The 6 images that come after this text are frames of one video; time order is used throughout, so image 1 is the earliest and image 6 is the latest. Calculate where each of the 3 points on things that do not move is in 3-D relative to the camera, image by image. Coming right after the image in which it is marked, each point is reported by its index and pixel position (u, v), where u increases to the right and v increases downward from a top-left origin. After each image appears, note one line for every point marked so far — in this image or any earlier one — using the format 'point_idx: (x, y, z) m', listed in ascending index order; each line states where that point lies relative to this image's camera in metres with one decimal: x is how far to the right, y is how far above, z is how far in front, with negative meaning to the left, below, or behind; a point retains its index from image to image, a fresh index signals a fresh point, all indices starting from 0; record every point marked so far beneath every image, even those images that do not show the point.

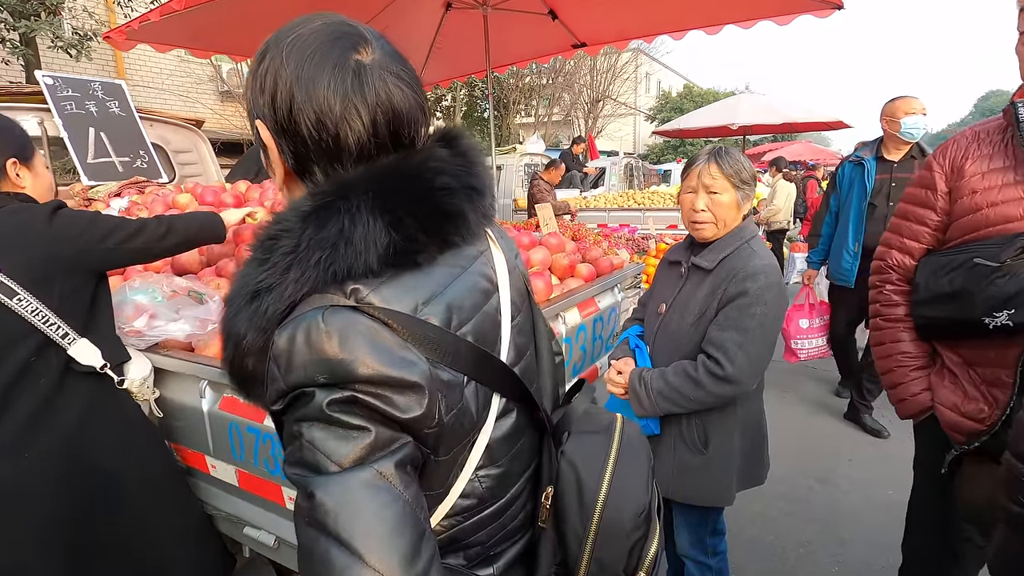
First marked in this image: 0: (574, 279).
0: (+0.4, +0.1, +3.5) m
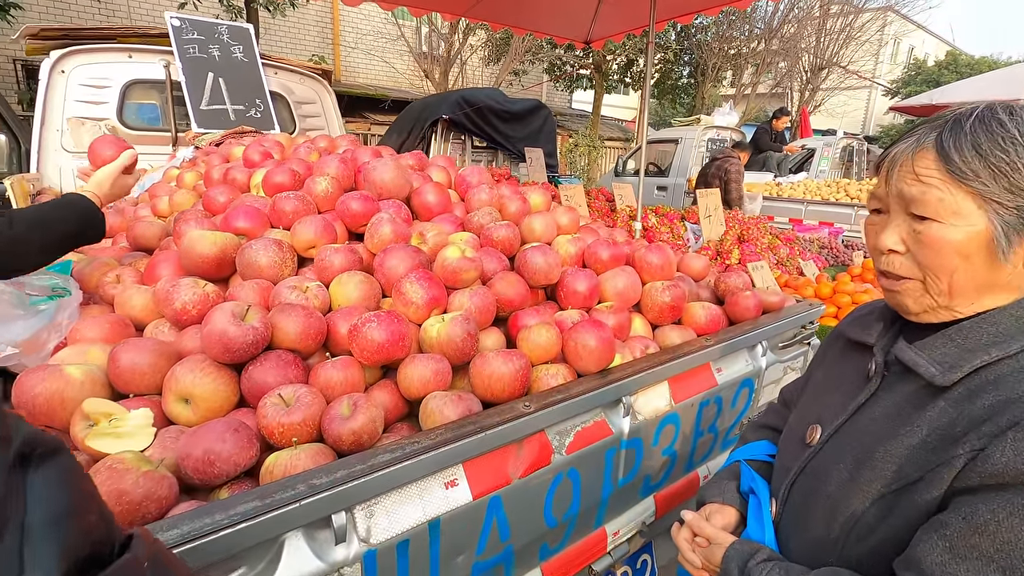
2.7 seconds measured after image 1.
0: (+0.6, -0.1, +2.1) m
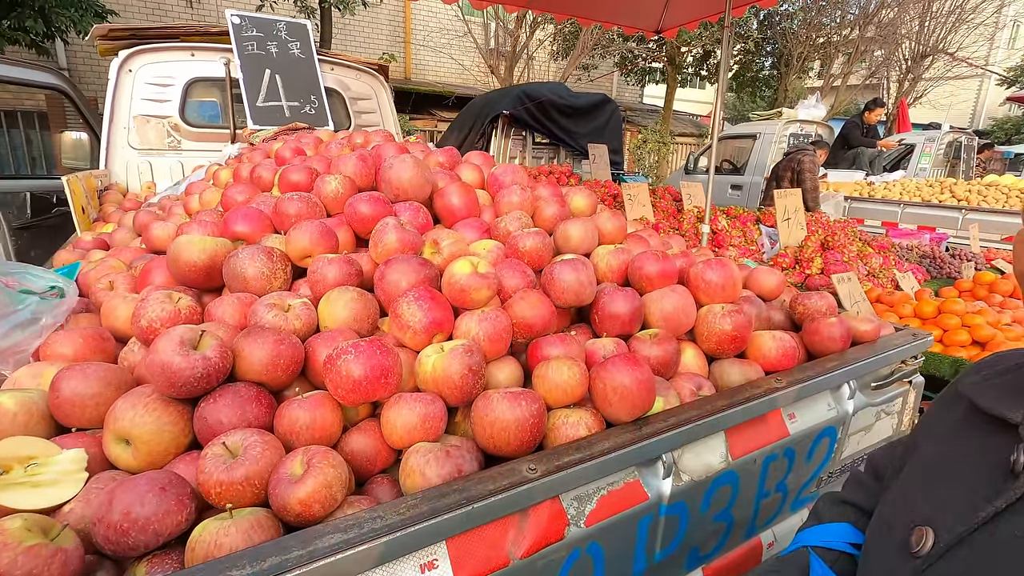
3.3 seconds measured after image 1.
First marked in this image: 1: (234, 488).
0: (+0.7, -0.2, +1.7) m
1: (-0.5, -0.4, +1.0) m
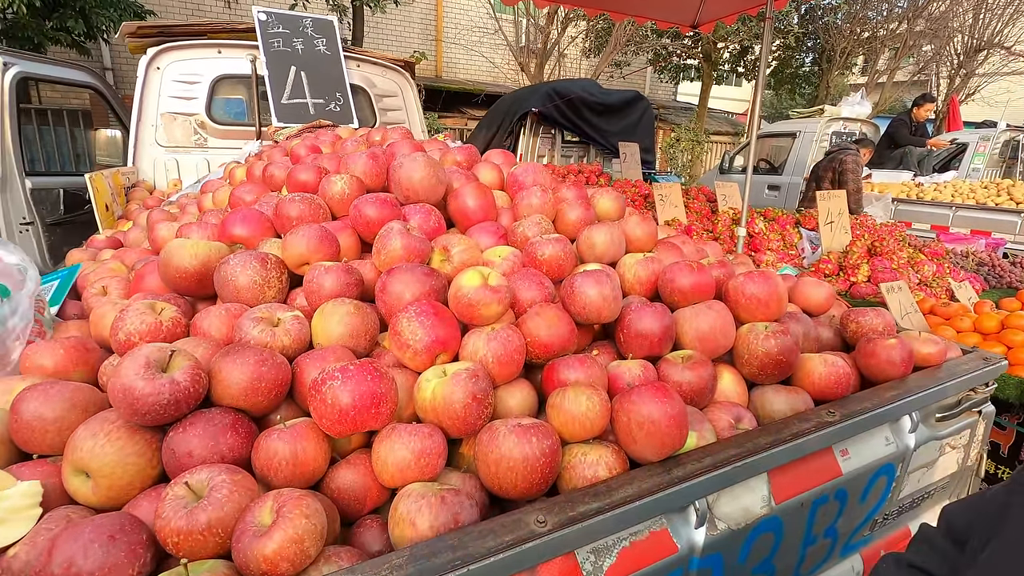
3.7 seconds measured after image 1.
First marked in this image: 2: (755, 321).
0: (+0.8, -0.3, +1.5) m
1: (-0.5, -0.4, +0.9) m
2: (+0.7, -0.1, +1.6) m
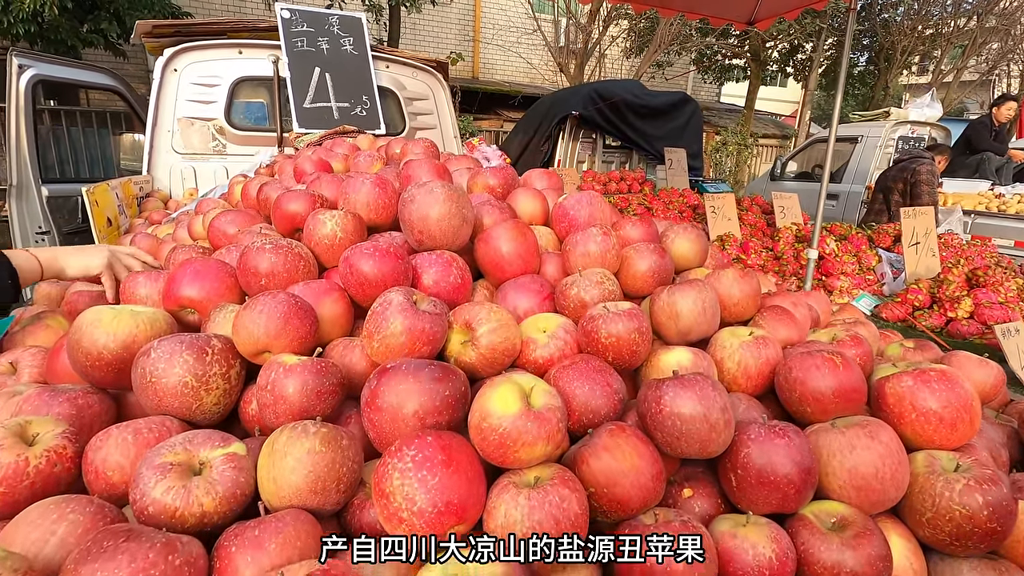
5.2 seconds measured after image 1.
0: (+0.9, -0.5, +1.0) m
1: (-0.5, -0.6, +0.4) m
2: (+0.8, -0.3, +1.0) m
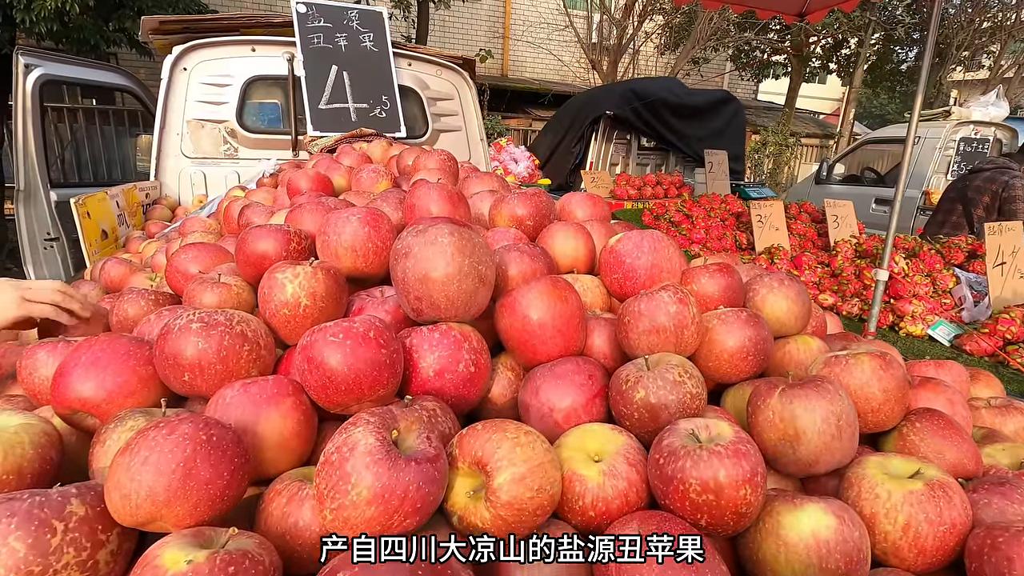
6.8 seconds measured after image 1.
0: (+0.9, -0.7, +0.5) m
1: (-0.5, -0.8, 0.0) m
2: (+0.9, -0.5, +0.6) m
